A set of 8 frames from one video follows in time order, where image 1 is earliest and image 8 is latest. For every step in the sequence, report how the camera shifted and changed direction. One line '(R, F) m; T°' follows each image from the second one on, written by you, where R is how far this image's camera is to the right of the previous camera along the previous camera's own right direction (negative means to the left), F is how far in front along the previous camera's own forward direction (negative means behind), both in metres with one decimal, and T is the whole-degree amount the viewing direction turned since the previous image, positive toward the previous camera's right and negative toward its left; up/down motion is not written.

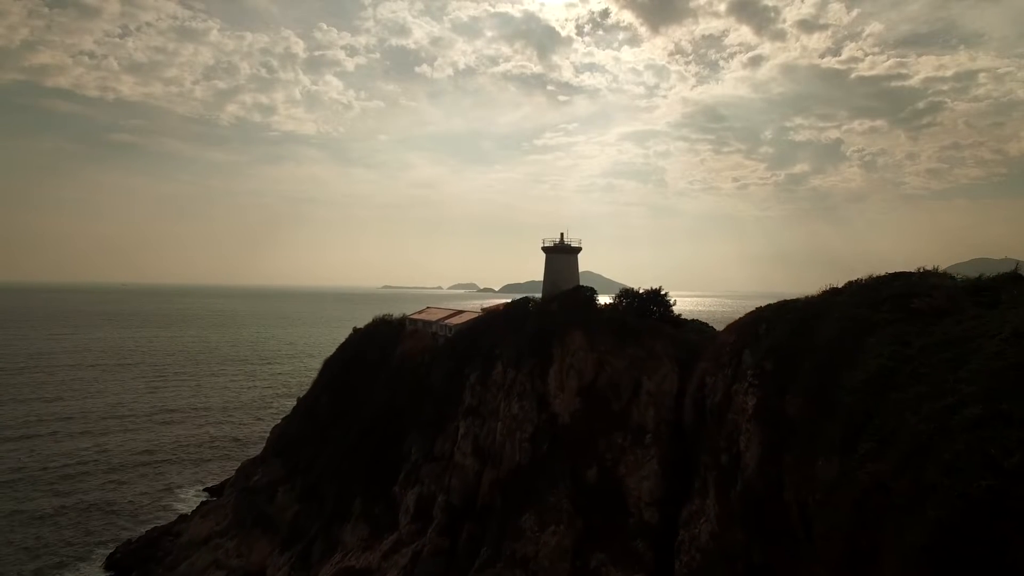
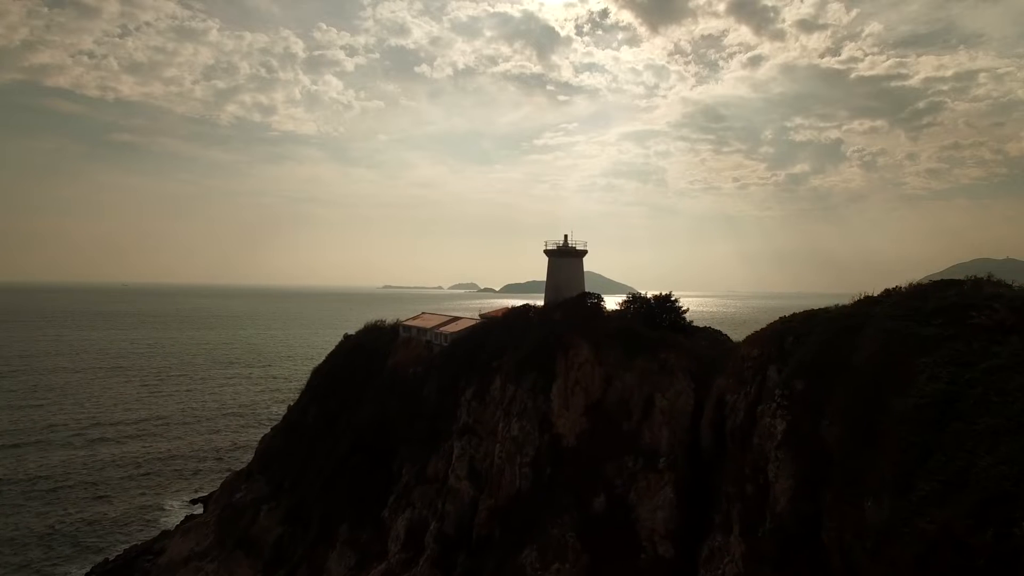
(0.0, +2.1) m; 0°
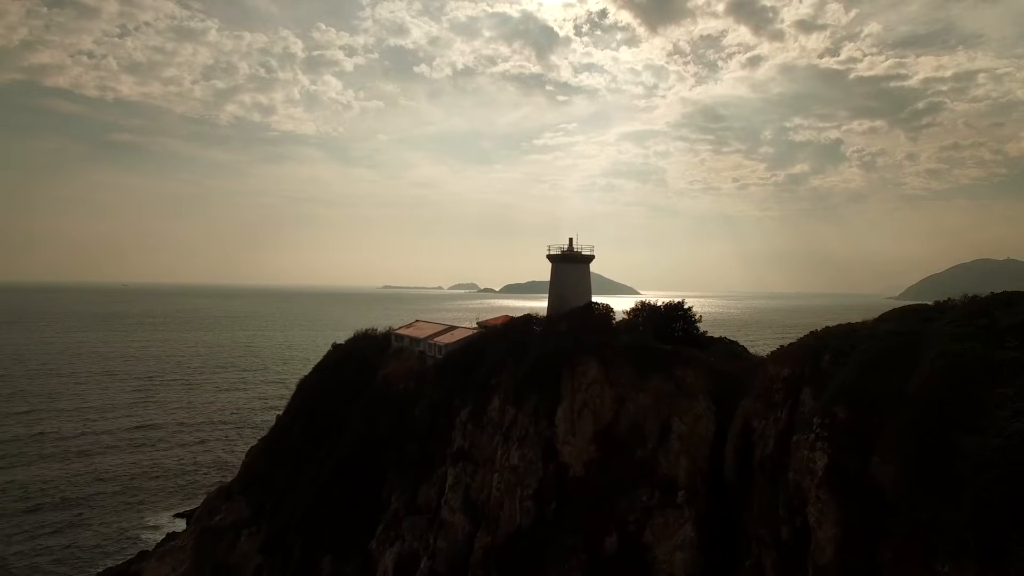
(-0.1, +2.1) m; 0°
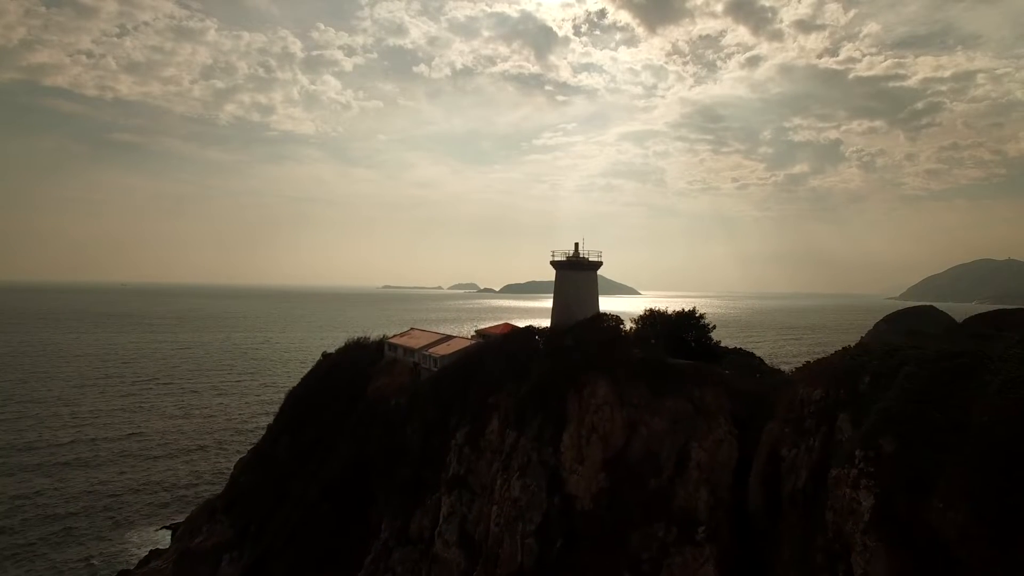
(-0.8, -0.3) m; 0°
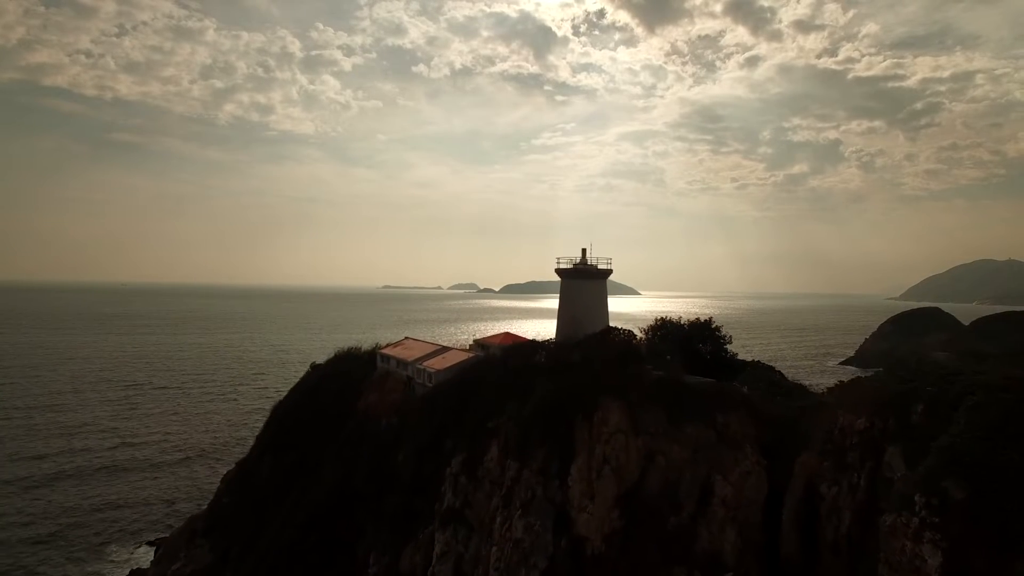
(-0.6, +1.1) m; 0°
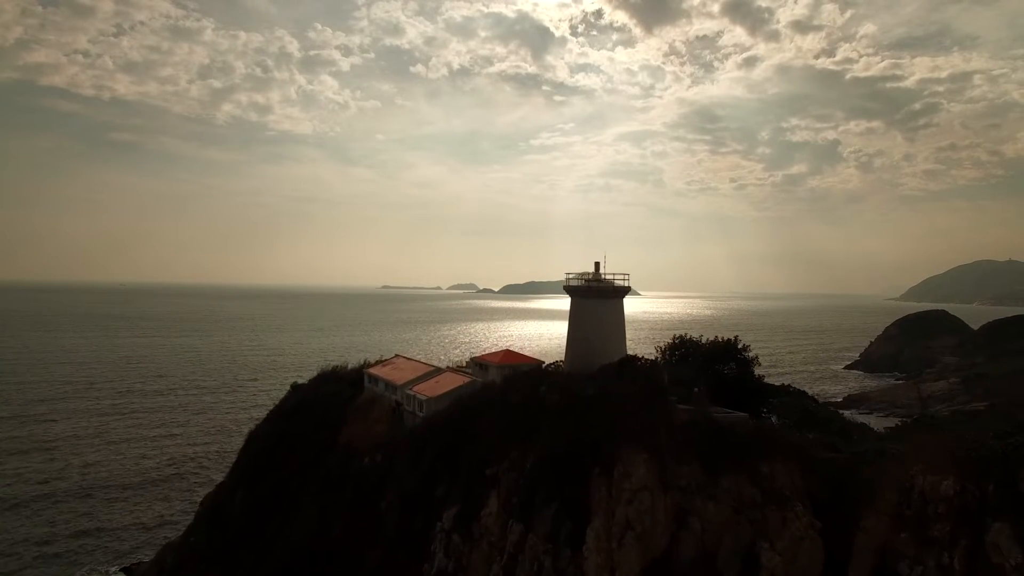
(-0.9, +2.0) m; 0°
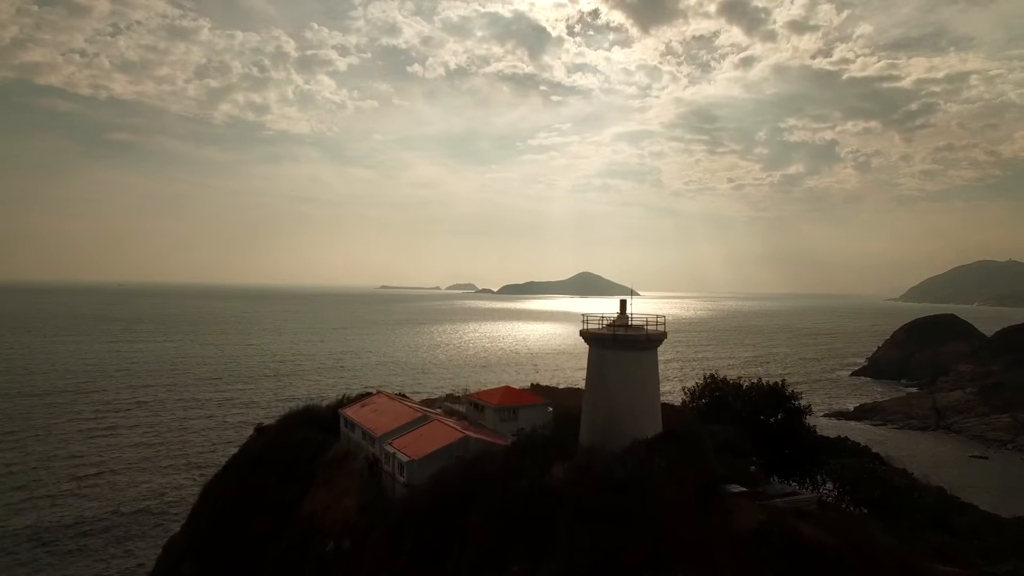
(-0.3, +4.2) m; 0°
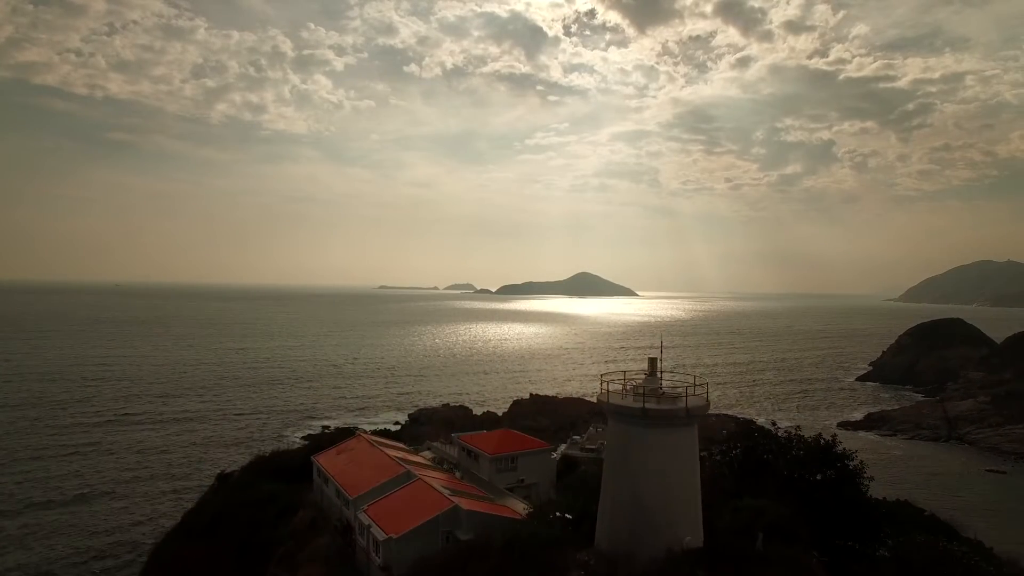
(0.0, +3.3) m; 0°
